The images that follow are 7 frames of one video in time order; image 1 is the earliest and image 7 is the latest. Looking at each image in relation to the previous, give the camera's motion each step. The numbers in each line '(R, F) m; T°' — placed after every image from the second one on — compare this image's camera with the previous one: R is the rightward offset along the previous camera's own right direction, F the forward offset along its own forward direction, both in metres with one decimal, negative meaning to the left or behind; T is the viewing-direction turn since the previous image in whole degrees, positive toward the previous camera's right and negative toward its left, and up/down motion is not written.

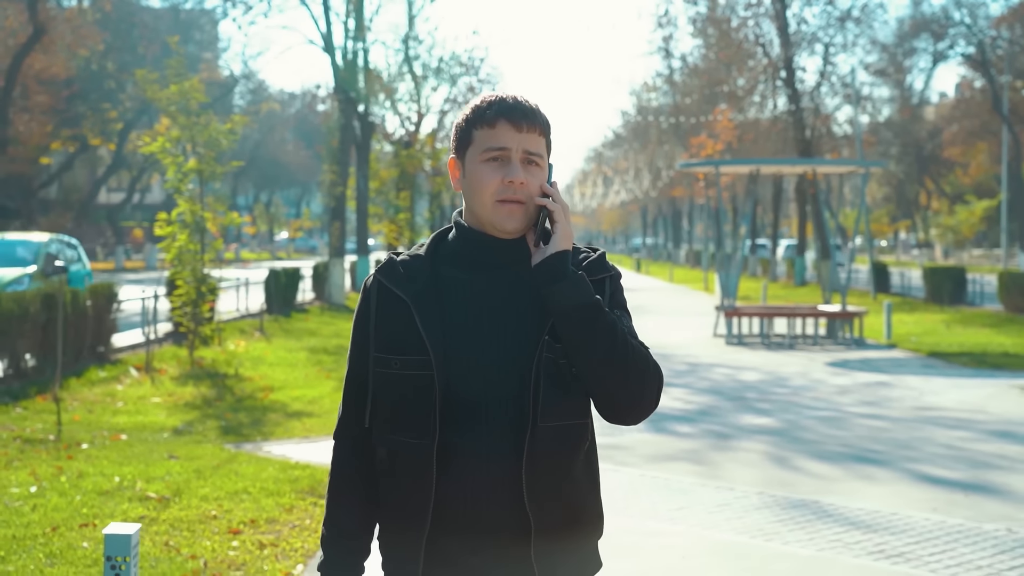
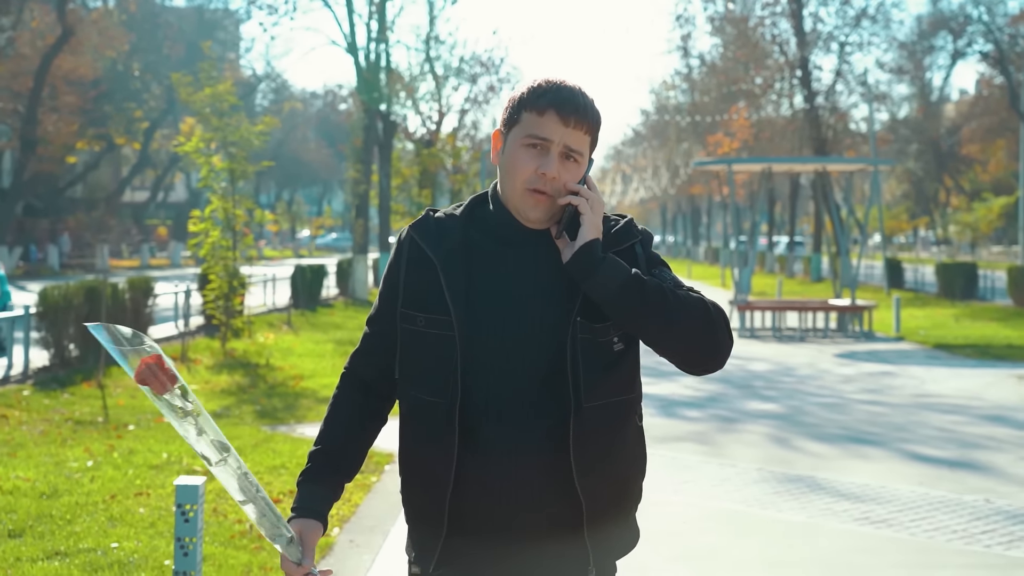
(0.0, -0.7) m; -1°
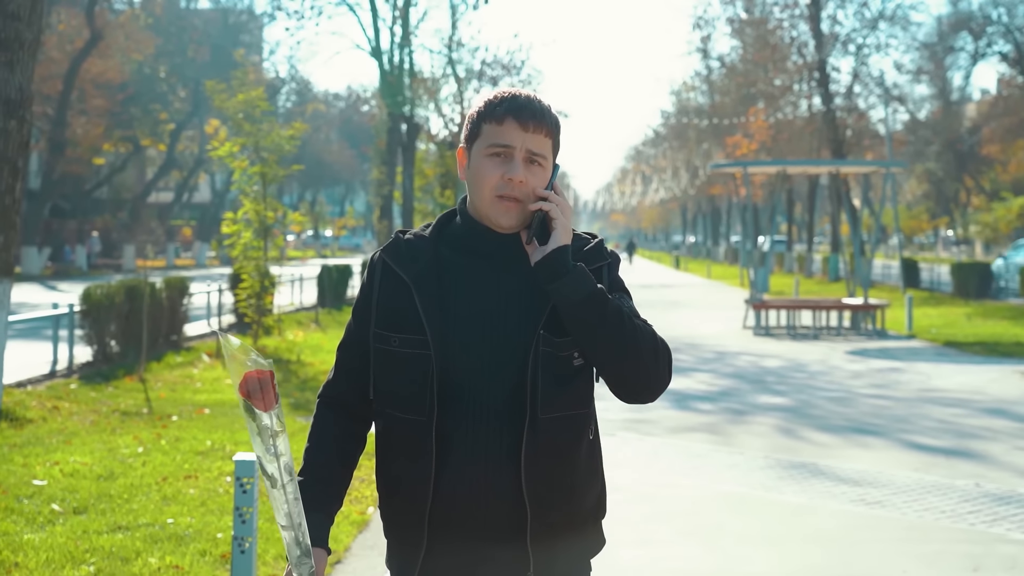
(0.0, -0.6) m; -1°
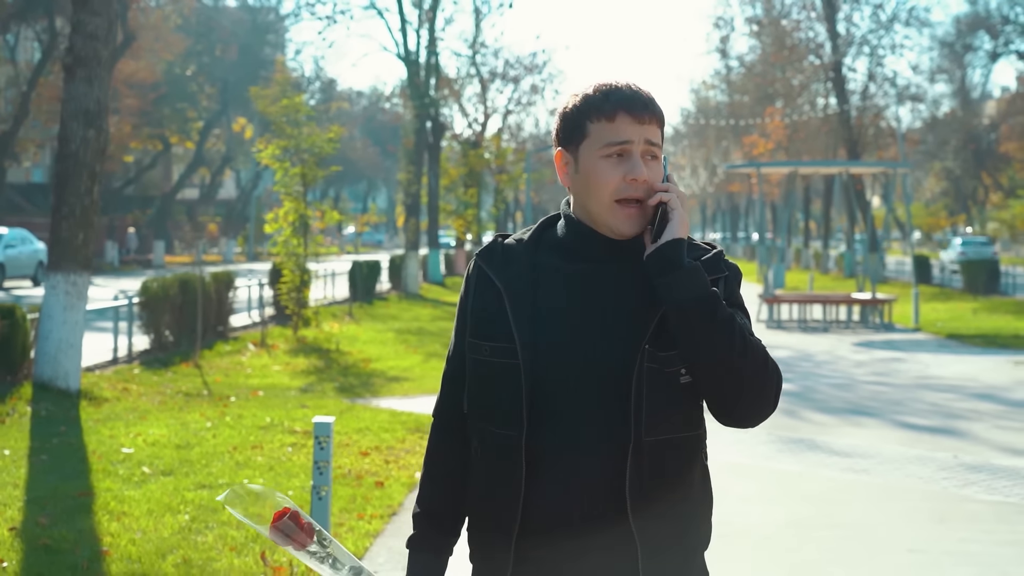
(-0.1, -1.1) m; -1°
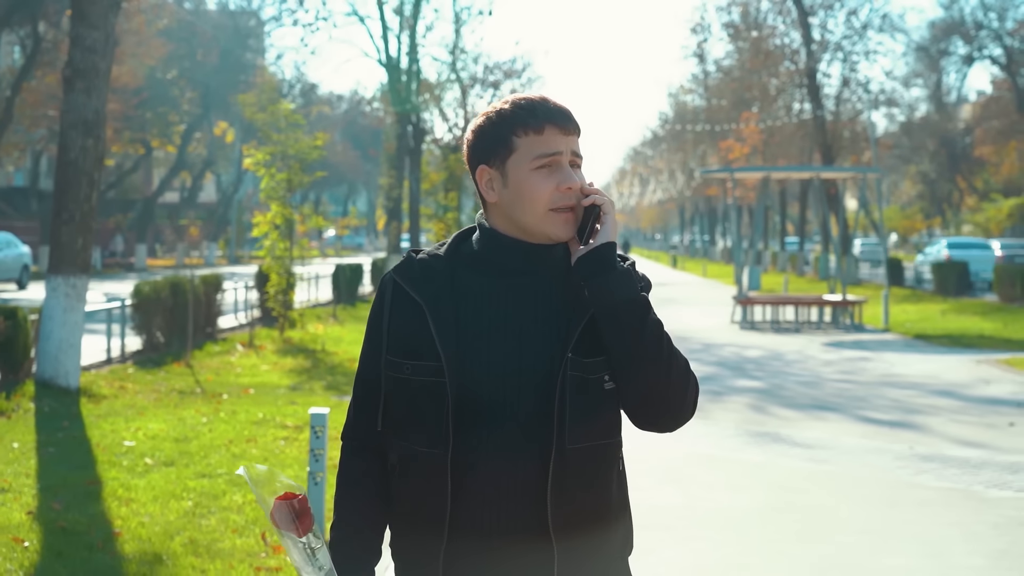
(0.0, -0.6) m; +1°
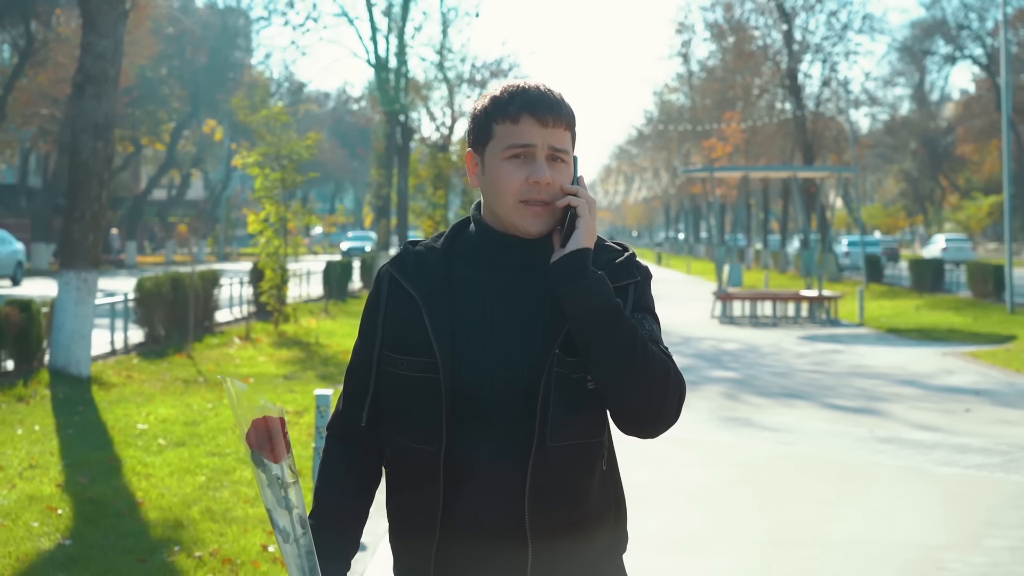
(0.0, -0.7) m; +1°
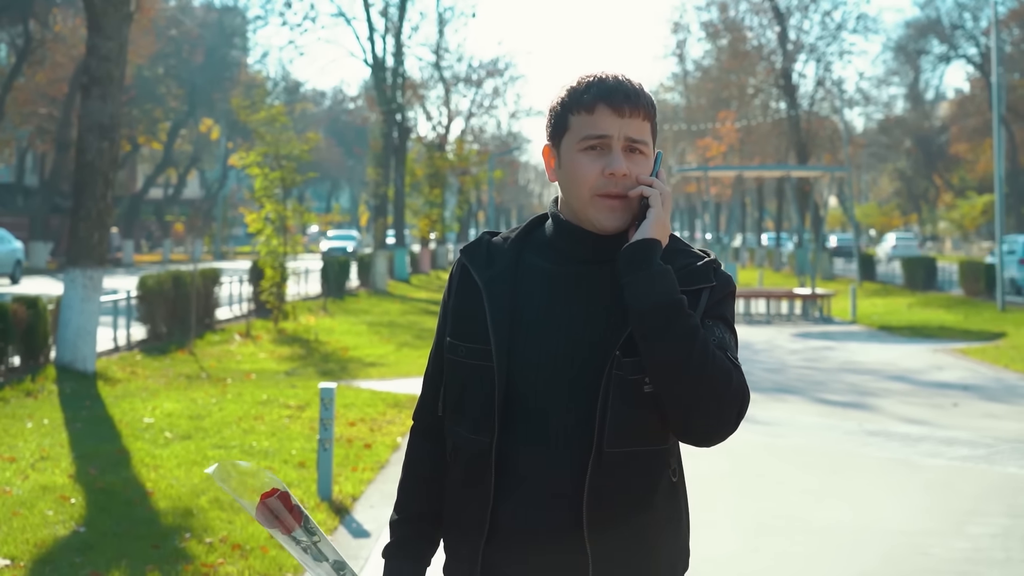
(0.0, -0.3) m; 0°
